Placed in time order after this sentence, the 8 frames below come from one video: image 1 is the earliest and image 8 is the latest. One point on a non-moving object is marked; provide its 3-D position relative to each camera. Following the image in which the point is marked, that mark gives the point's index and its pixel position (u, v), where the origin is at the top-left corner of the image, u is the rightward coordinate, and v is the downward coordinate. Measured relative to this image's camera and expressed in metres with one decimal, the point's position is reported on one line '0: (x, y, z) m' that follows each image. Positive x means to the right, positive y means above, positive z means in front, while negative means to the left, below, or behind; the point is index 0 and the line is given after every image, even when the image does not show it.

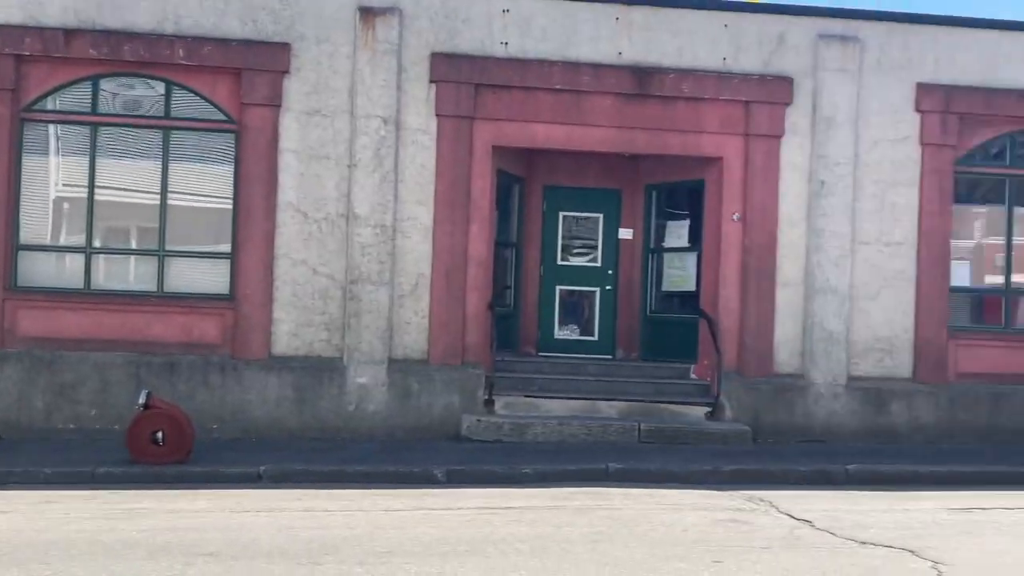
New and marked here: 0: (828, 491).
0: (+3.4, -2.2, +10.5) m
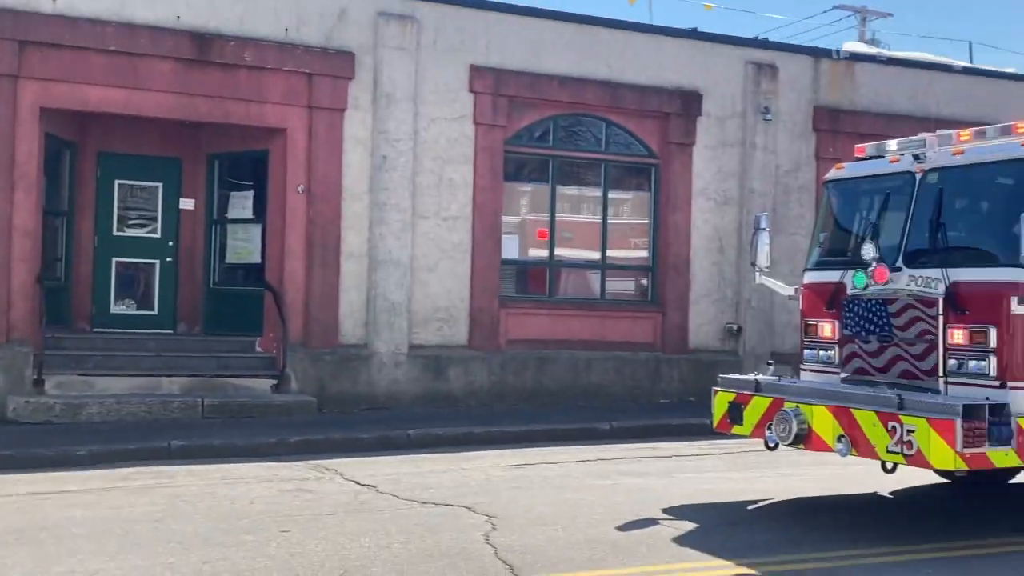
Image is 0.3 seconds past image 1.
0: (-1.4, -1.9, +10.8) m
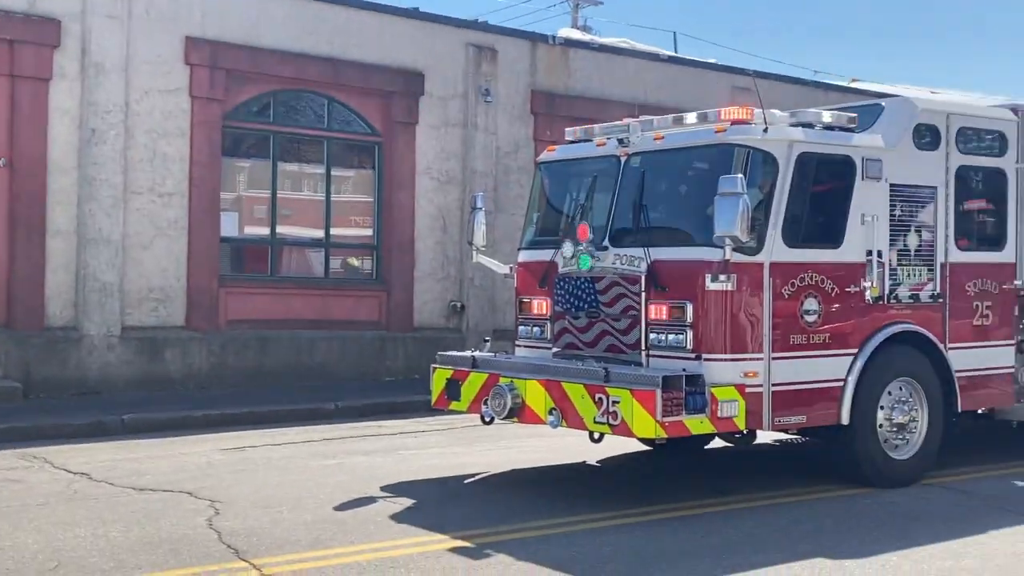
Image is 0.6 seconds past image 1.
0: (-4.3, -1.6, +10.1) m
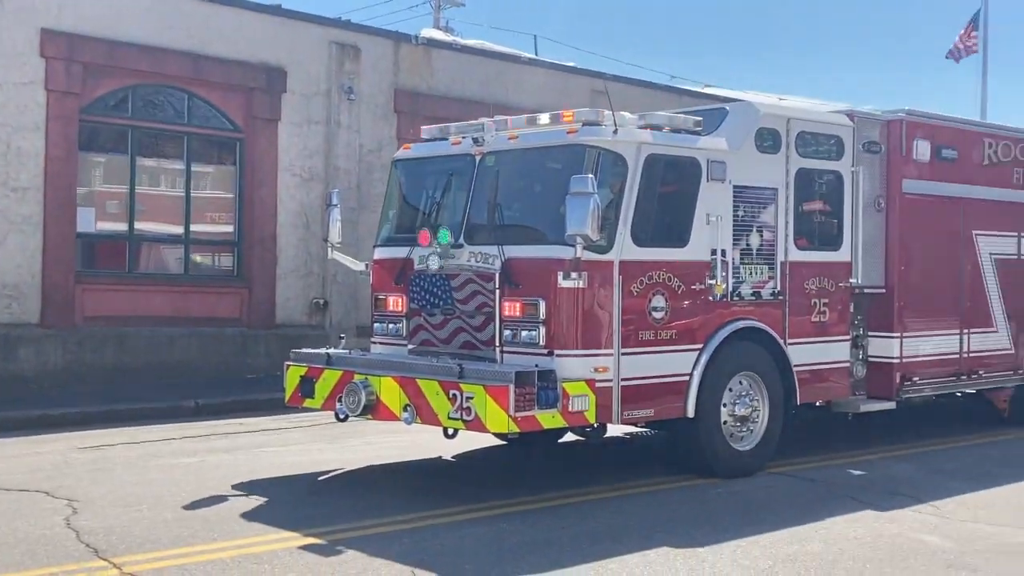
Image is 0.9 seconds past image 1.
0: (-5.6, -1.6, +9.9) m
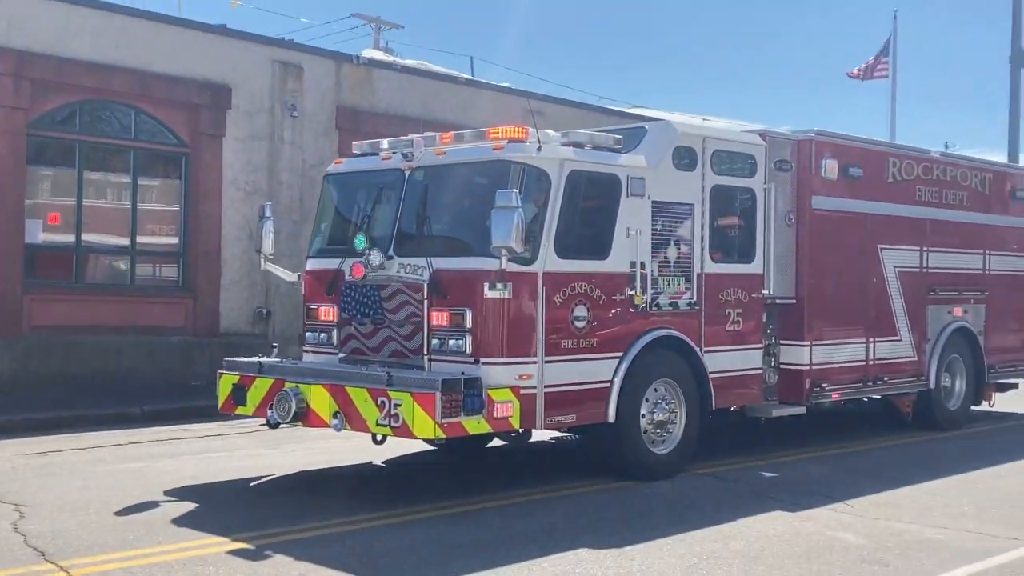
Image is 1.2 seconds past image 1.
0: (-6.3, -1.7, +9.9) m
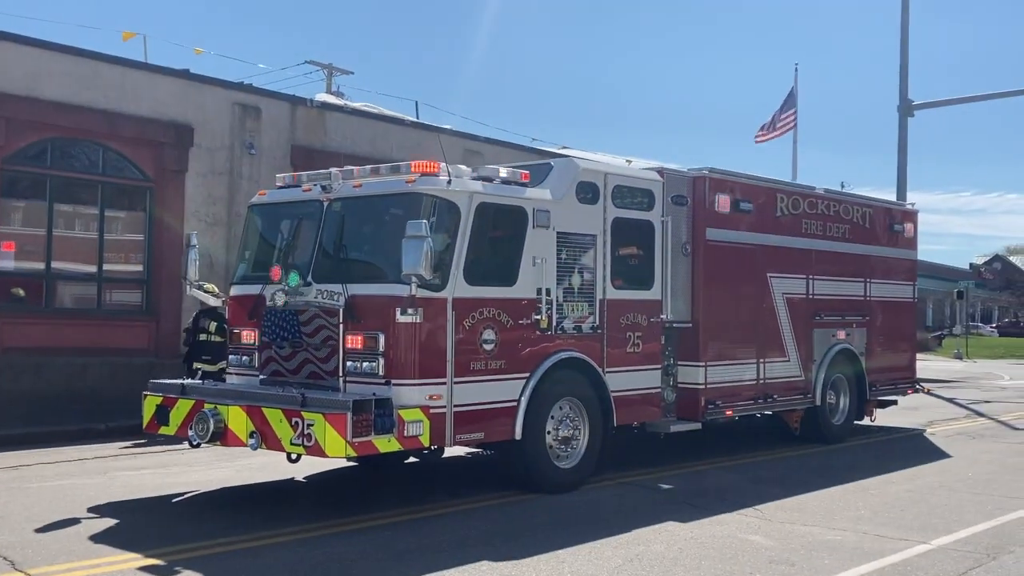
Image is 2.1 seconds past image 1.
0: (-7.2, -1.9, +9.9) m
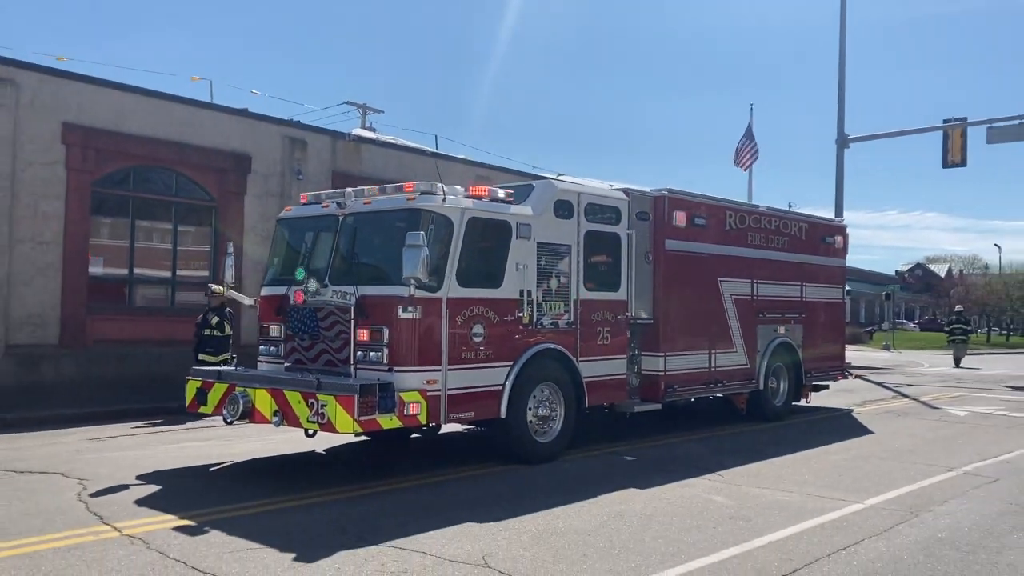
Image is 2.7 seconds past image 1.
0: (-7.4, -1.8, +11.2) m
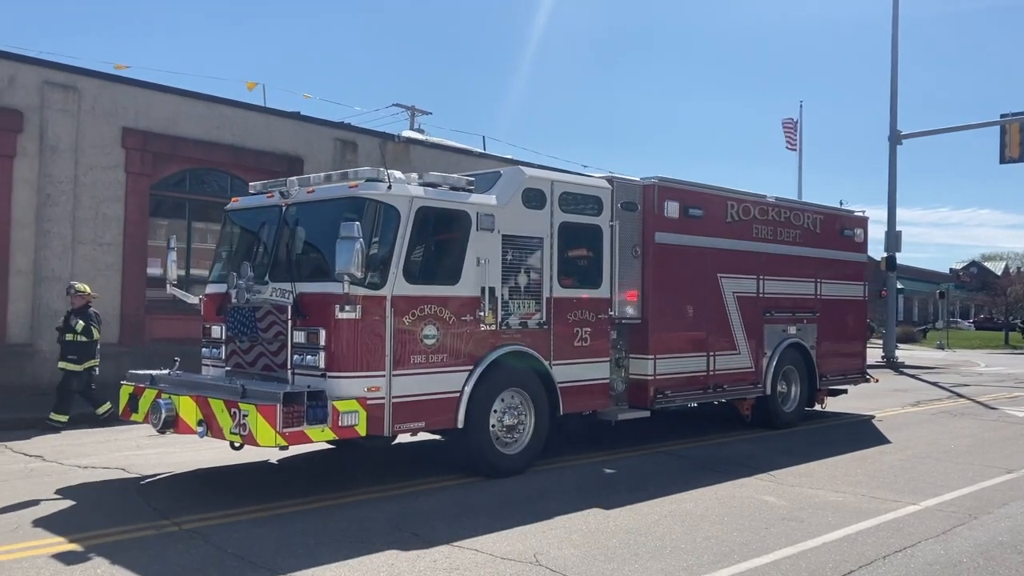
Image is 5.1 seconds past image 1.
0: (-7.7, -1.7, +10.7) m
